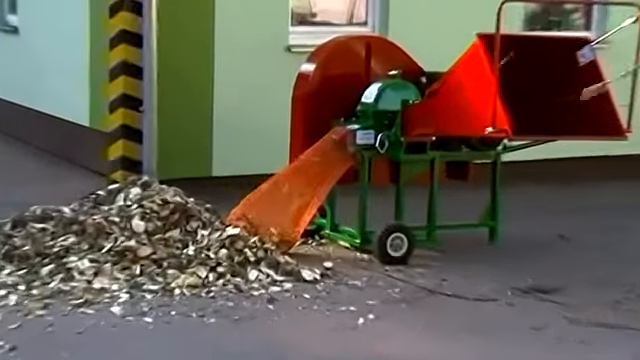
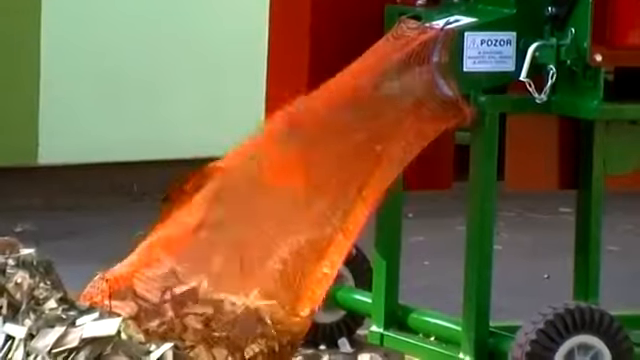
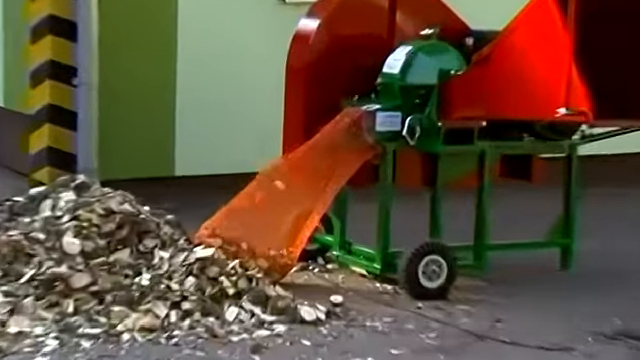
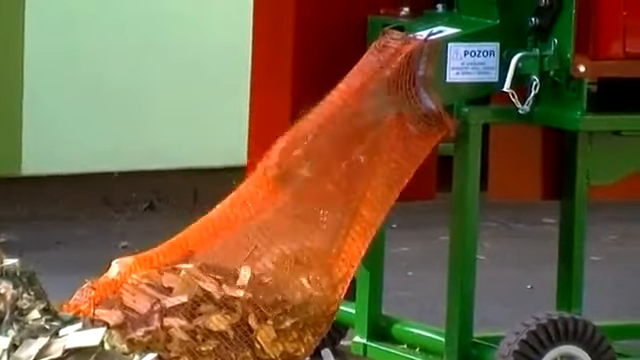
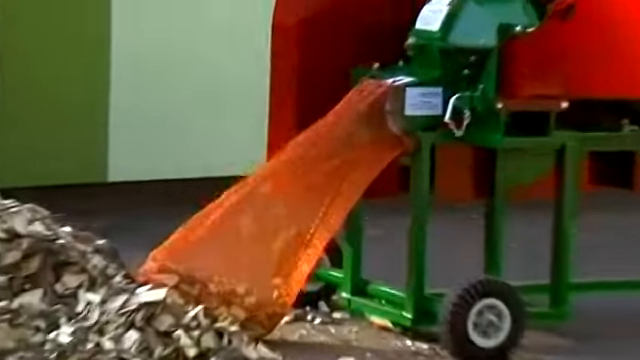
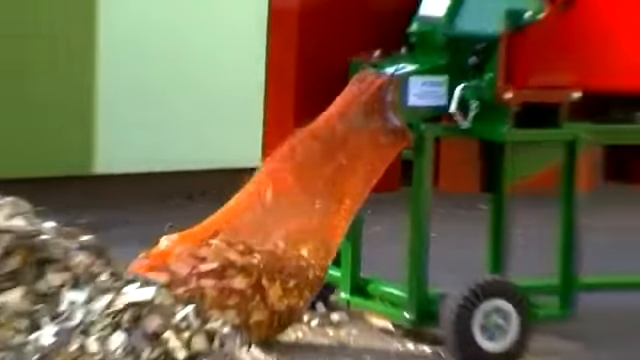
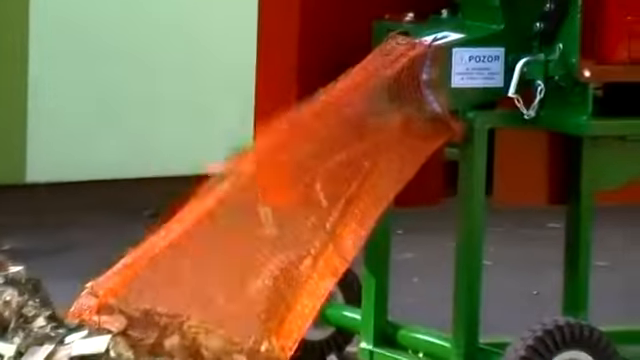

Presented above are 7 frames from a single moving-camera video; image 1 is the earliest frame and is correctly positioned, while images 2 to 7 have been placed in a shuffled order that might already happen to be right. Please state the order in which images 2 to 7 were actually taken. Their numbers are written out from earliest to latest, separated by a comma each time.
3, 5, 7, 2, 4, 6
